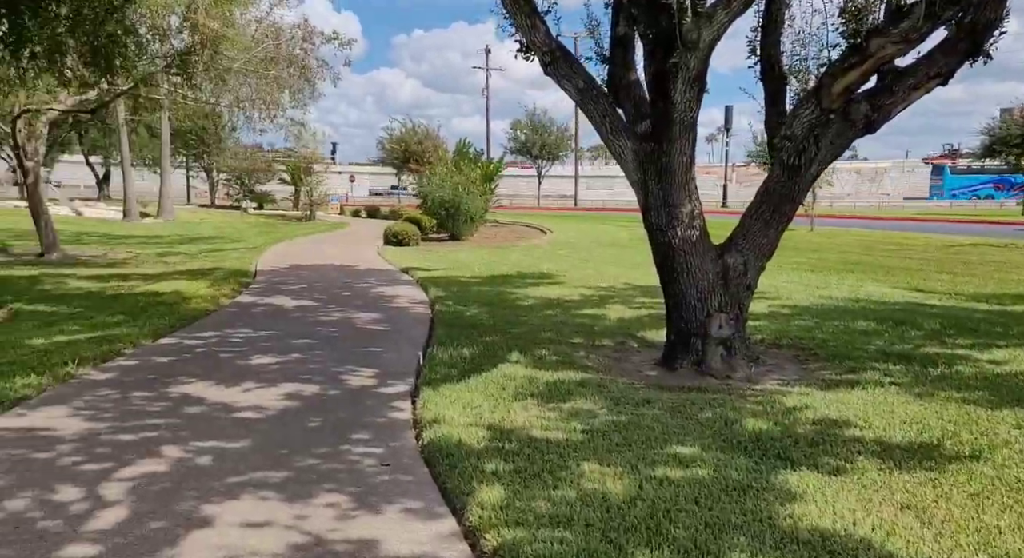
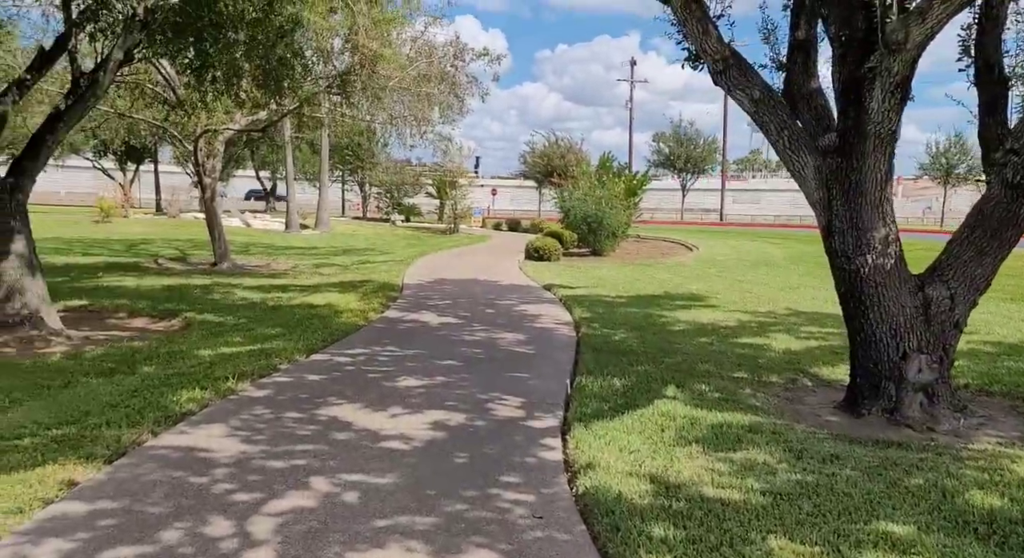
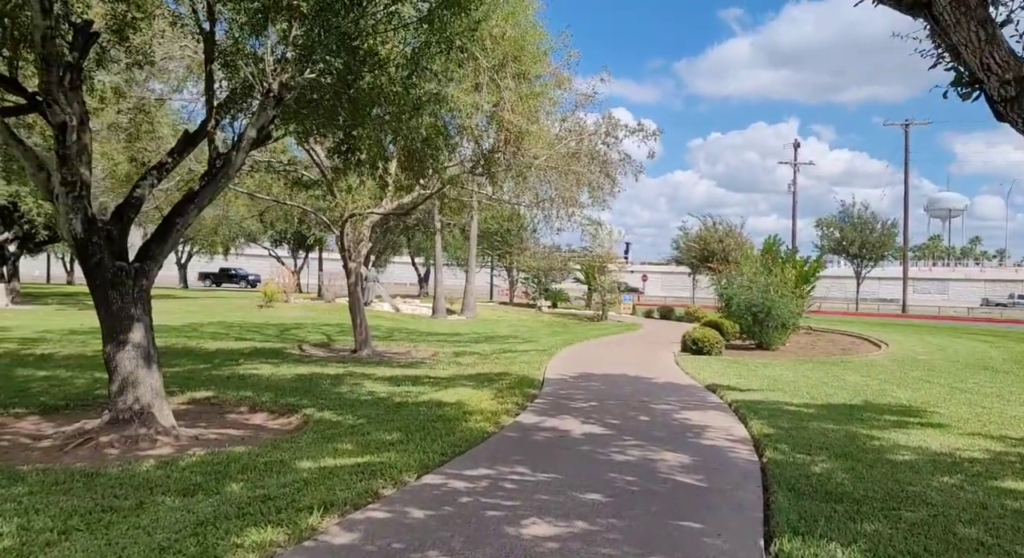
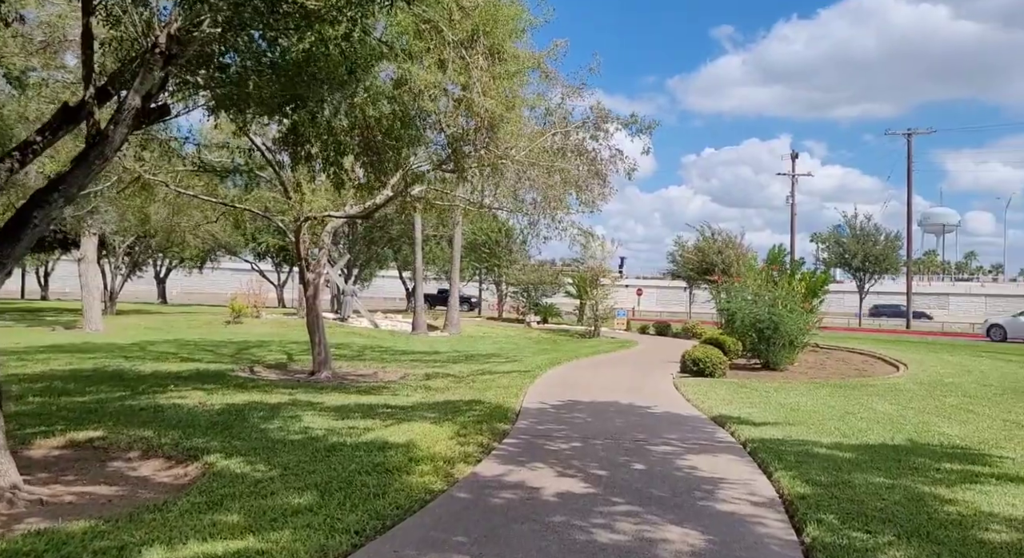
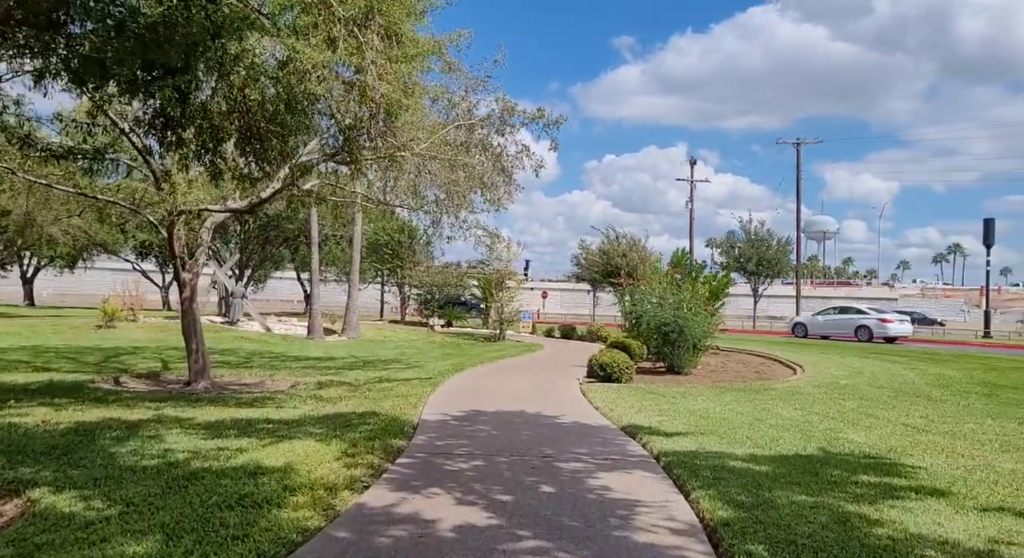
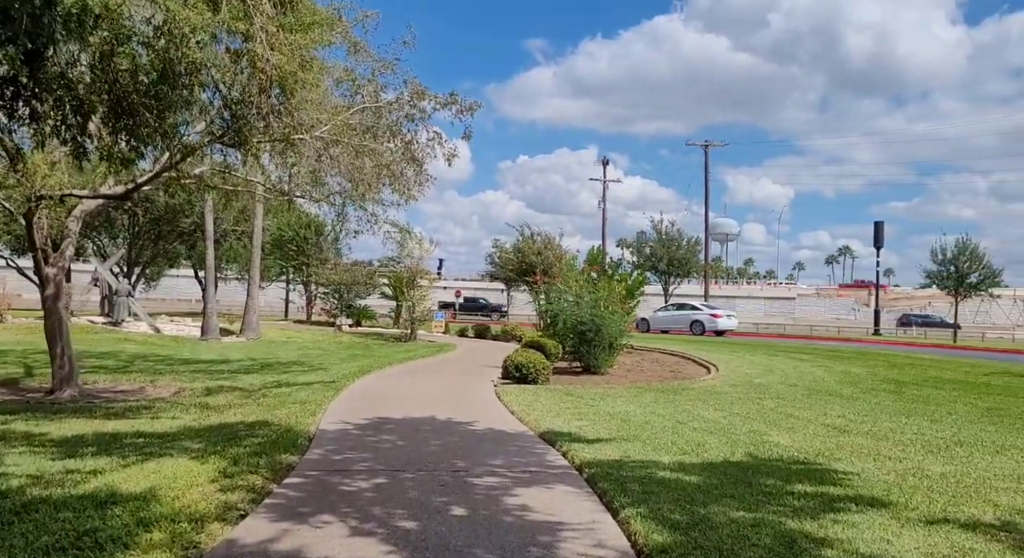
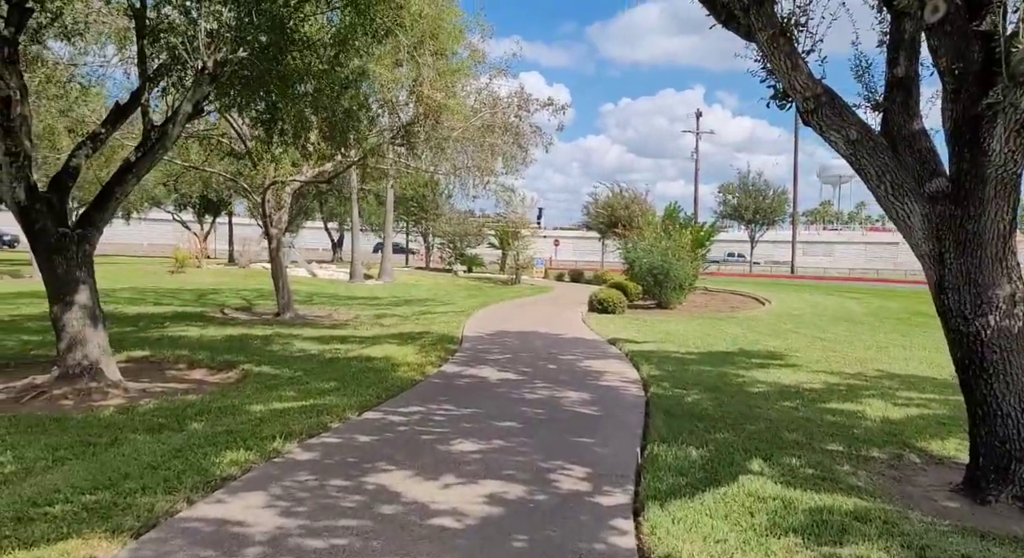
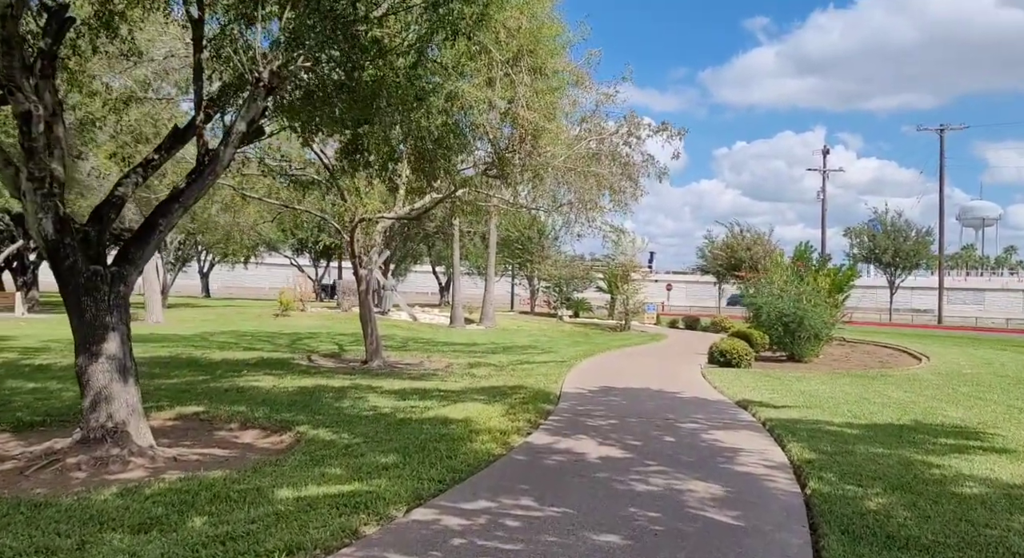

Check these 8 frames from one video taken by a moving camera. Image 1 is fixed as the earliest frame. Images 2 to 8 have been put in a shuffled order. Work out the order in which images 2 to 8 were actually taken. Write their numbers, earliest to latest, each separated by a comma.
2, 7, 3, 8, 4, 5, 6
